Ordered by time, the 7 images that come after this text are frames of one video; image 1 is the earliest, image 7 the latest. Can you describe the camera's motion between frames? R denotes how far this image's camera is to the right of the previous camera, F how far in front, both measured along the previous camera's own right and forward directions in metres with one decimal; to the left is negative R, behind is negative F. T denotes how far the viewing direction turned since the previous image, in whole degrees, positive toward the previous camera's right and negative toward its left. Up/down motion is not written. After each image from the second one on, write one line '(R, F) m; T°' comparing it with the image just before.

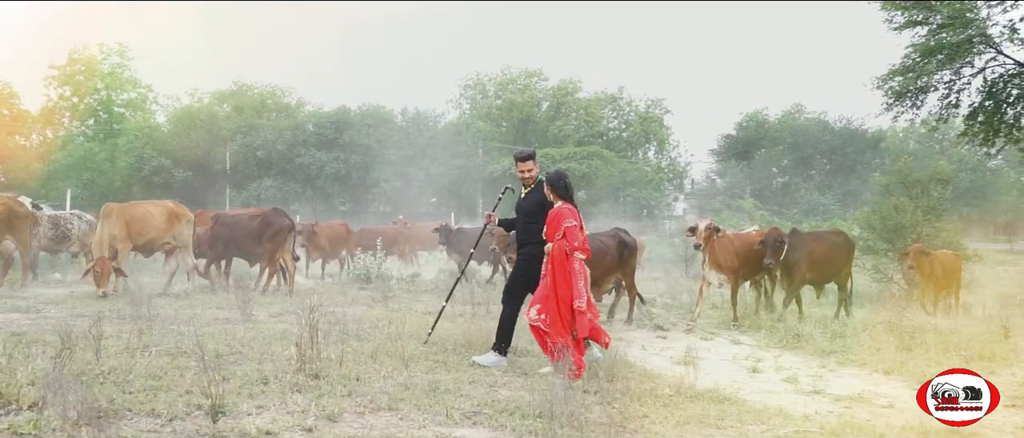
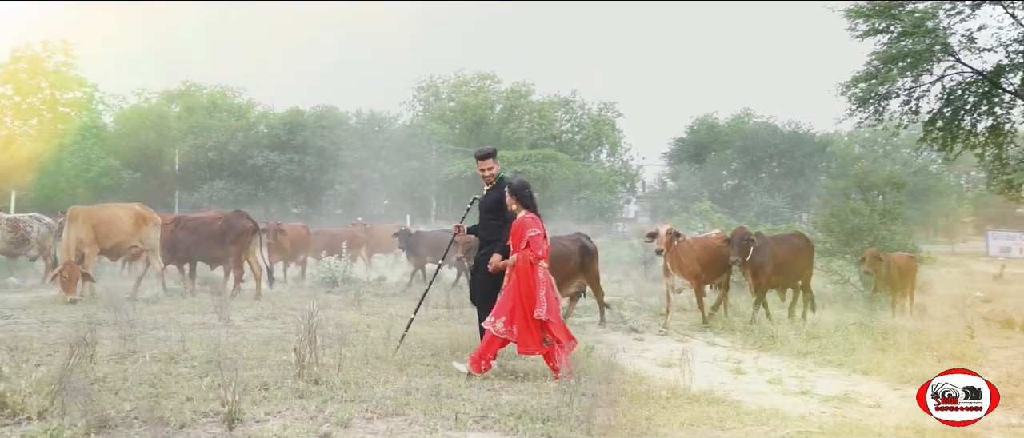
(-0.3, 0.0) m; +3°
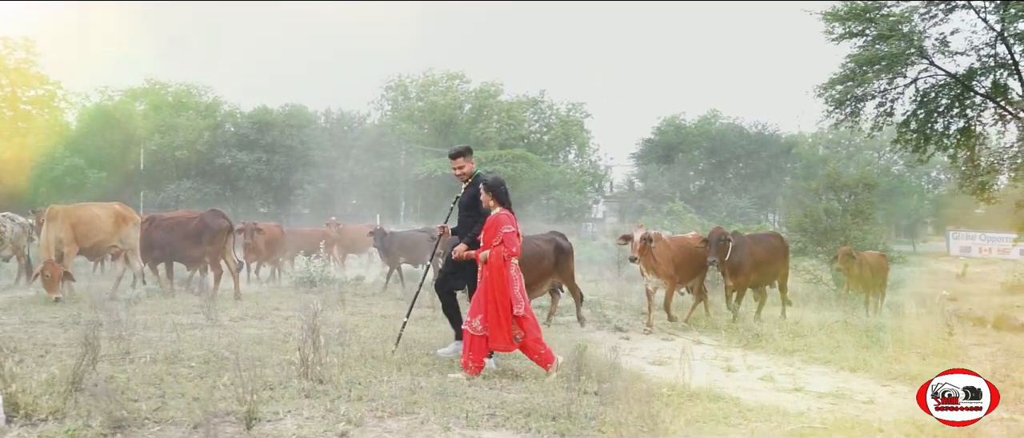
(-0.2, 0.0) m; +2°
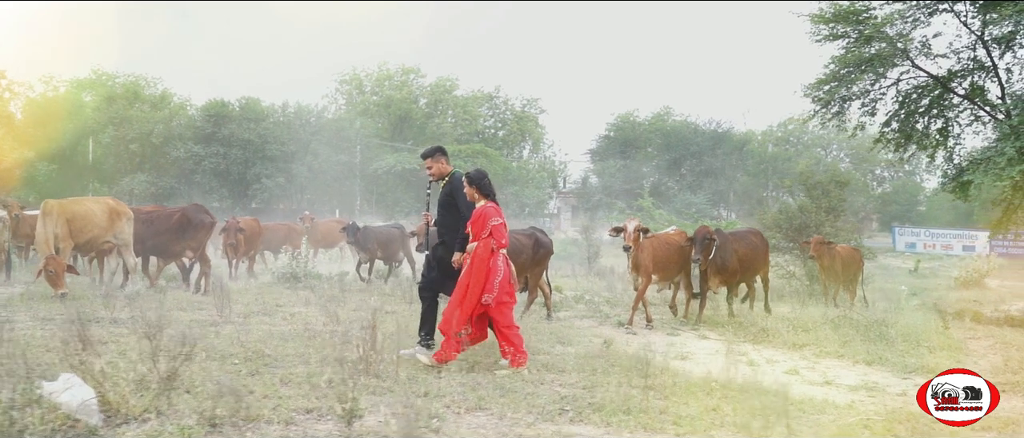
(-0.6, 0.0) m; +3°
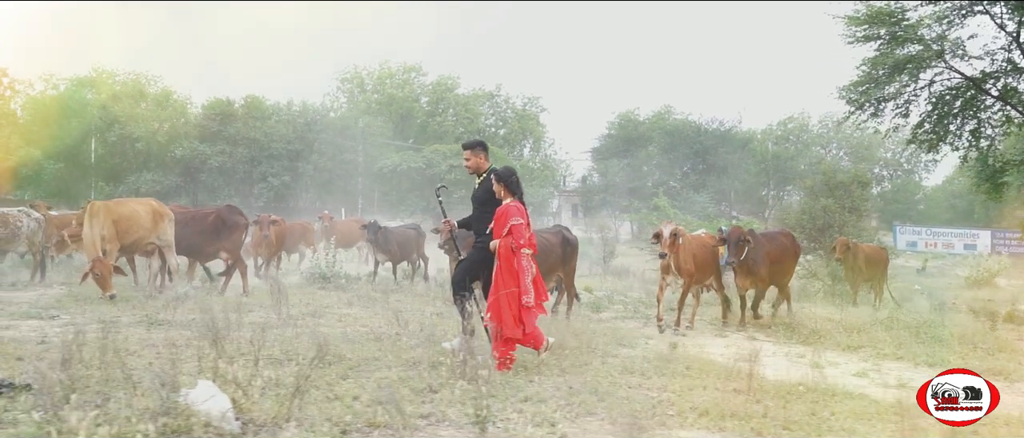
(-0.5, 0.0) m; 0°
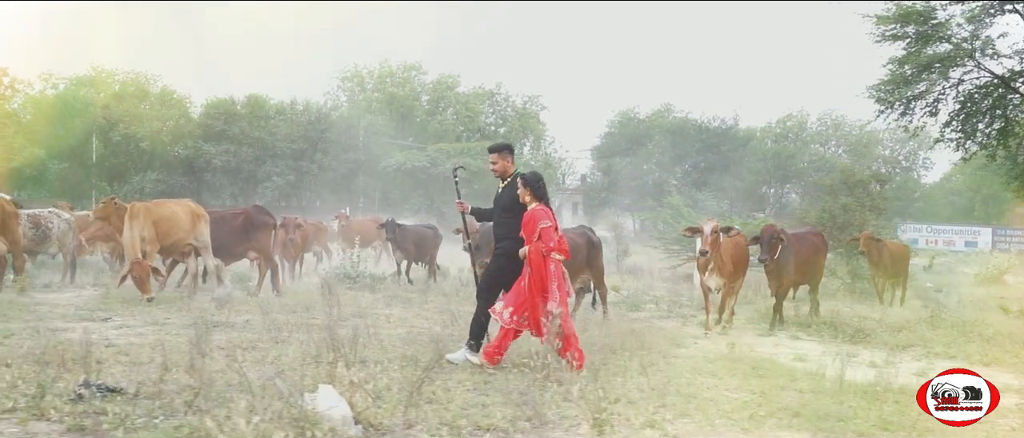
(-0.5, 0.0) m; 0°
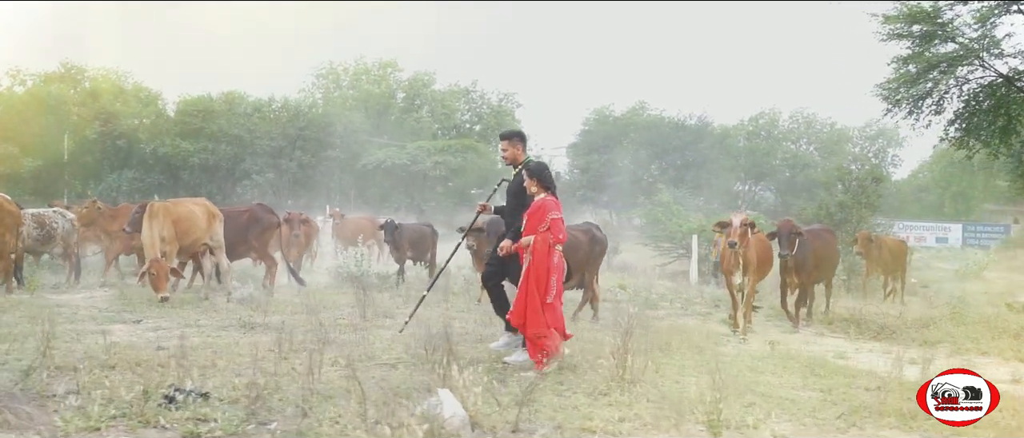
(-0.6, 0.0) m; +2°
